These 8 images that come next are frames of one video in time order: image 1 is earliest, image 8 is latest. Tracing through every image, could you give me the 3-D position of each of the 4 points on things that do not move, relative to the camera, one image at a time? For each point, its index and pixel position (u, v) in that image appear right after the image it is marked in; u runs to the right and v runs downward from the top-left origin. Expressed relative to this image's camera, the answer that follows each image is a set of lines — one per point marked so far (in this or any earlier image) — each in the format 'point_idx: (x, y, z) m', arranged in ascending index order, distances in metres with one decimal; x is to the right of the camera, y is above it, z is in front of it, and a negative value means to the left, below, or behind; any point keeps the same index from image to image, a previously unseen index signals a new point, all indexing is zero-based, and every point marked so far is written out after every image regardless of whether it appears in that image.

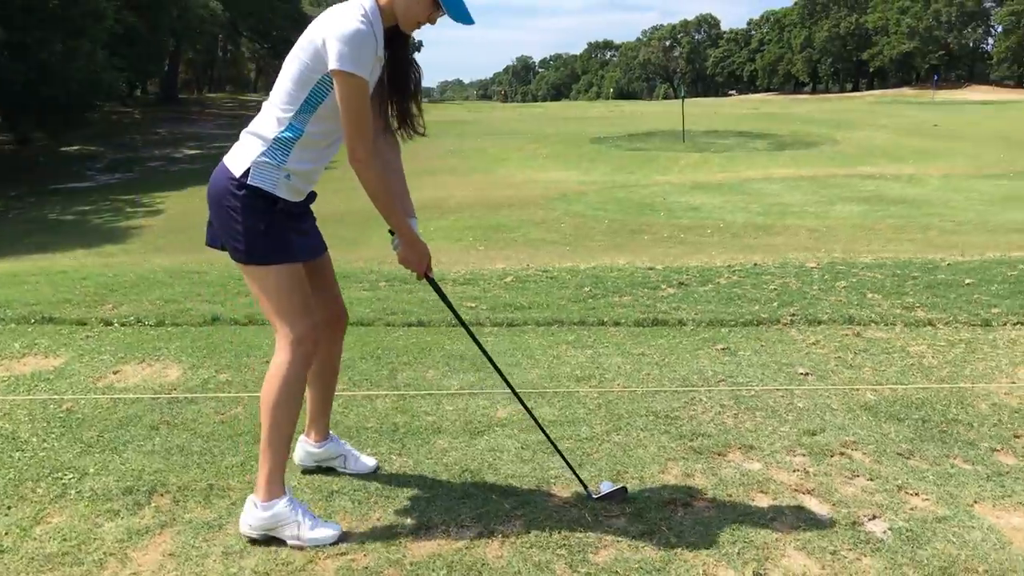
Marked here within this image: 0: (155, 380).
0: (-1.5, -0.4, +3.7) m
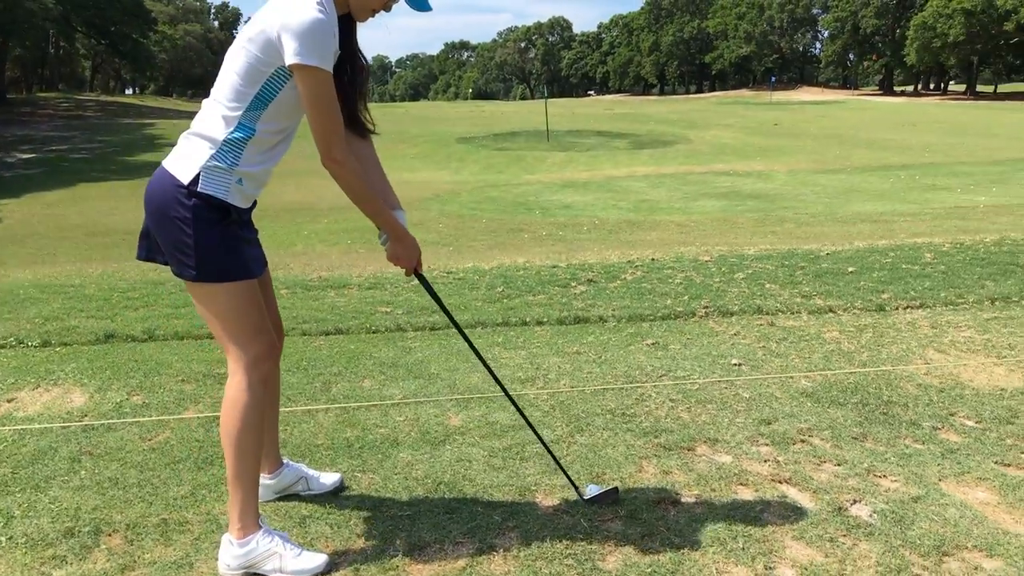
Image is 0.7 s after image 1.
0: (-1.7, -0.5, +3.3) m
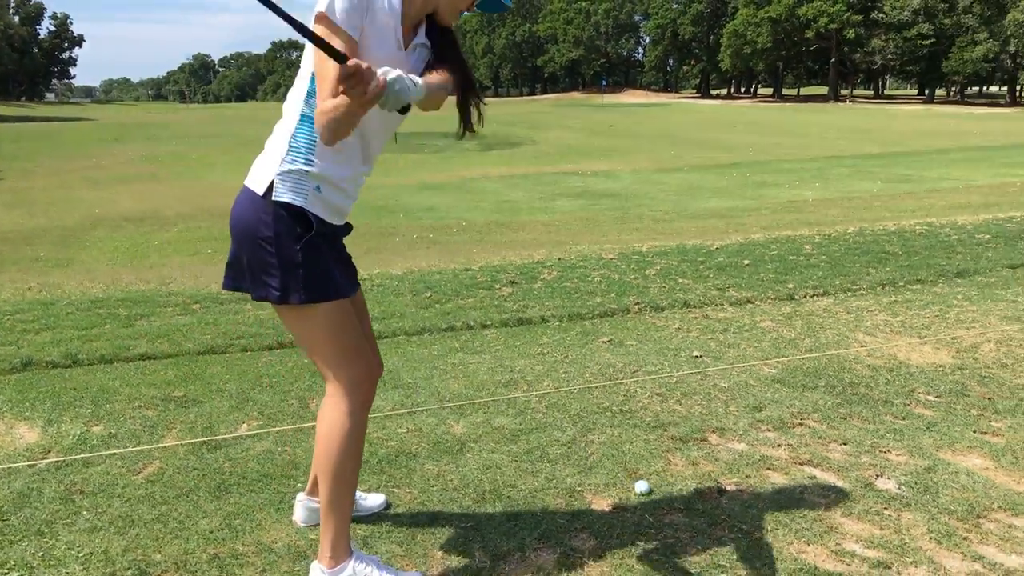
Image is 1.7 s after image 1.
0: (-1.7, -0.5, +3.0) m
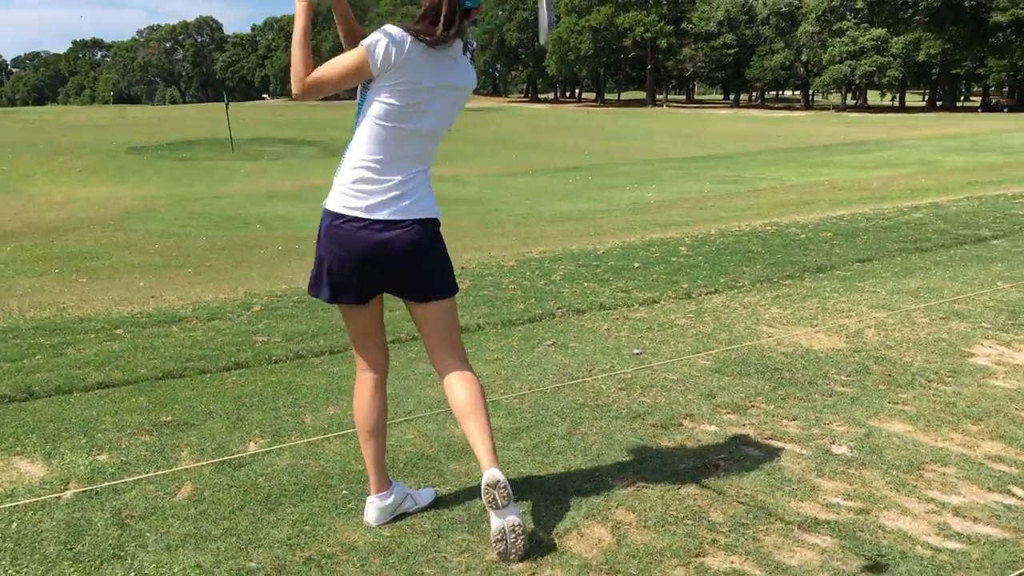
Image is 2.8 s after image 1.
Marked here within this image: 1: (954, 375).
0: (-1.7, -0.7, +3.0) m
1: (+2.0, -0.4, +3.8) m
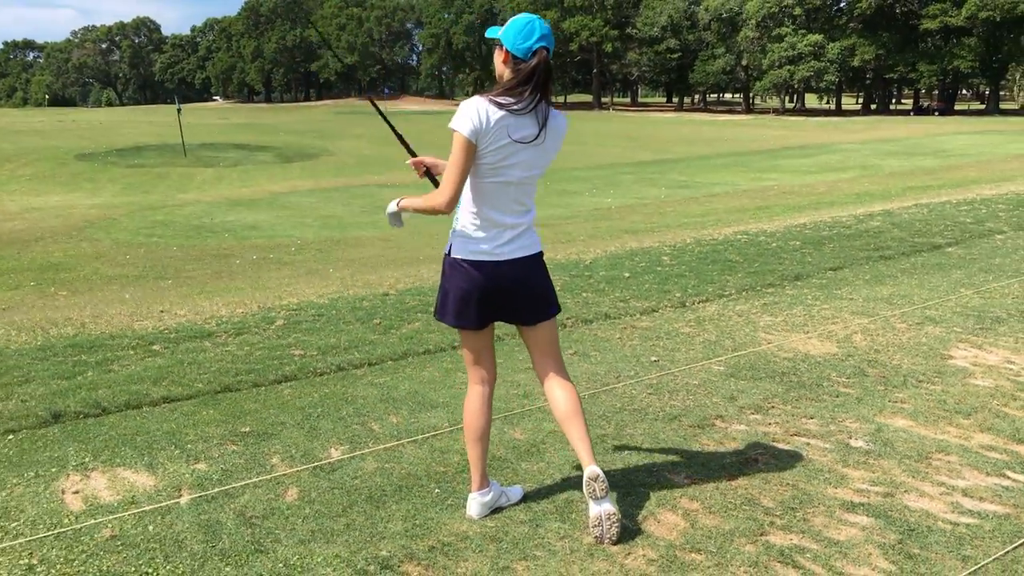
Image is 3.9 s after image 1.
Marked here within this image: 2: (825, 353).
0: (-1.5, -0.8, +3.3) m
1: (+2.1, -0.4, +4.3) m
2: (+1.8, -0.4, +4.8) m
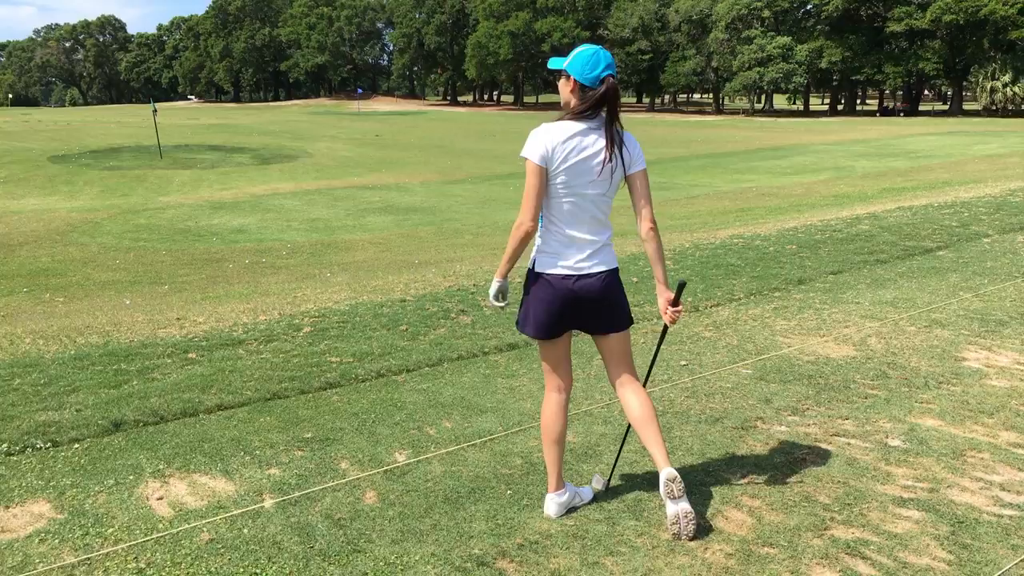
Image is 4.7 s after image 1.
0: (-1.2, -0.8, +3.5) m
1: (+2.4, -0.5, +4.6) m
2: (+2.0, -0.4, +5.1) m
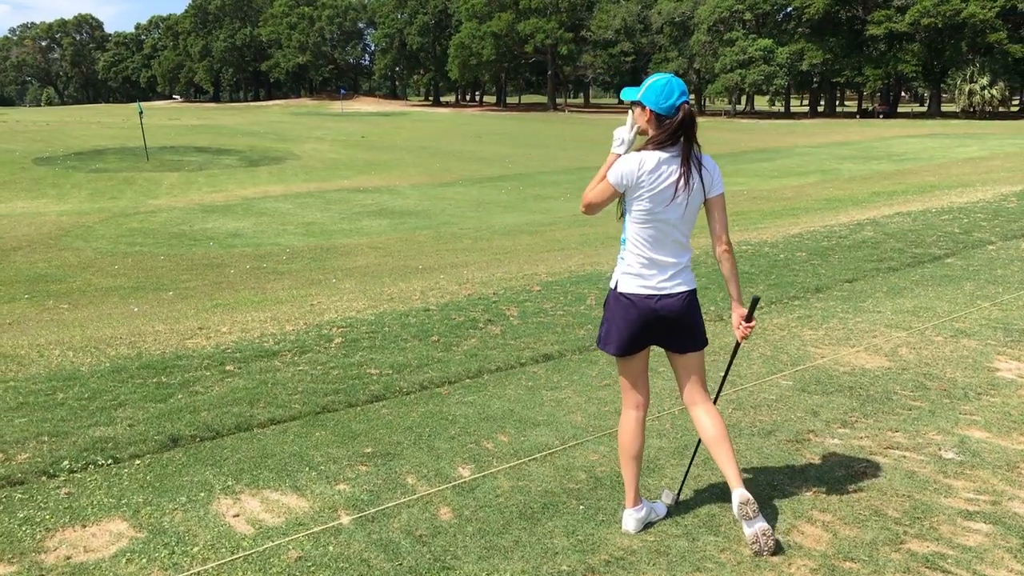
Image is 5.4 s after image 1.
0: (-0.9, -0.9, +3.5) m
1: (+2.6, -0.5, +4.7) m
2: (+2.2, -0.5, +5.2) m
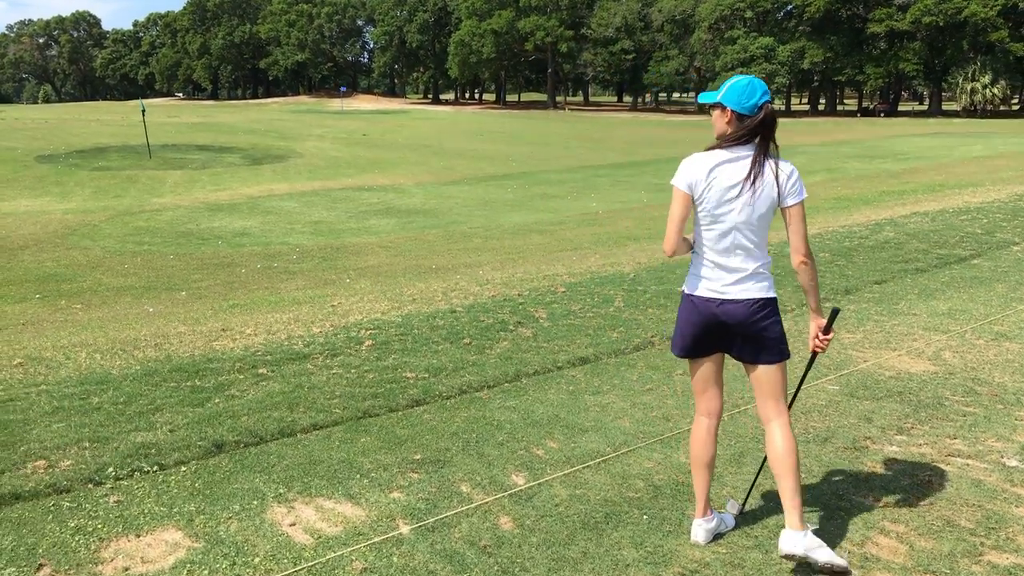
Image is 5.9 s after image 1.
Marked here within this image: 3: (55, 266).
0: (-0.7, -0.9, +3.4) m
1: (+2.9, -0.6, +4.6) m
2: (+2.4, -0.5, +5.1) m
3: (-7.9, +0.4, +15.0) m
